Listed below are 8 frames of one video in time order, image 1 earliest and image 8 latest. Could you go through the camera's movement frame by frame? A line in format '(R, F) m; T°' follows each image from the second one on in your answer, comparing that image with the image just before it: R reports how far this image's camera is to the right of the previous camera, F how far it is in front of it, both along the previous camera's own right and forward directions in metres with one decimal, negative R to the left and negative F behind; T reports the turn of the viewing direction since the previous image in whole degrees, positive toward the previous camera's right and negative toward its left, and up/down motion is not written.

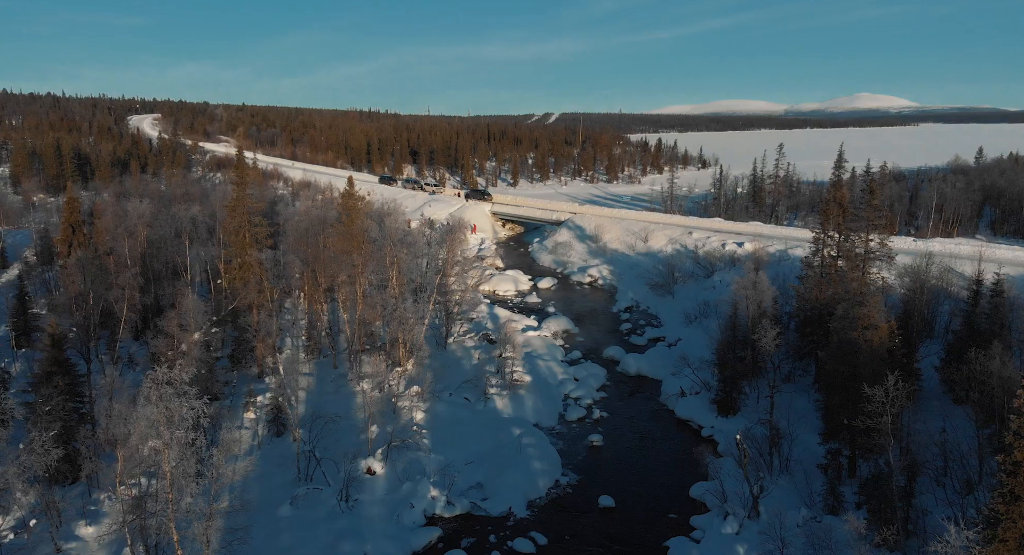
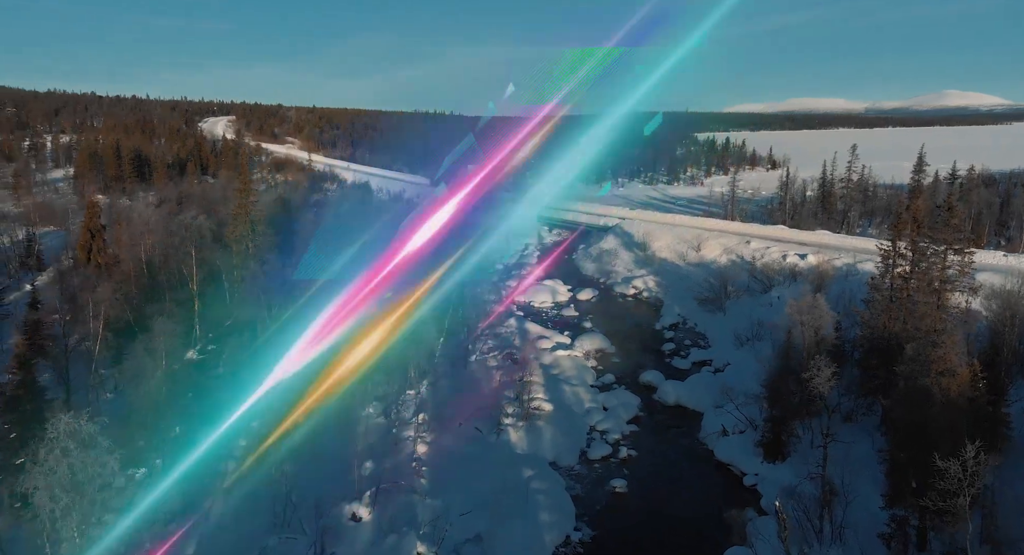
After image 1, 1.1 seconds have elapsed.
(+1.0, +1.6) m; -5°
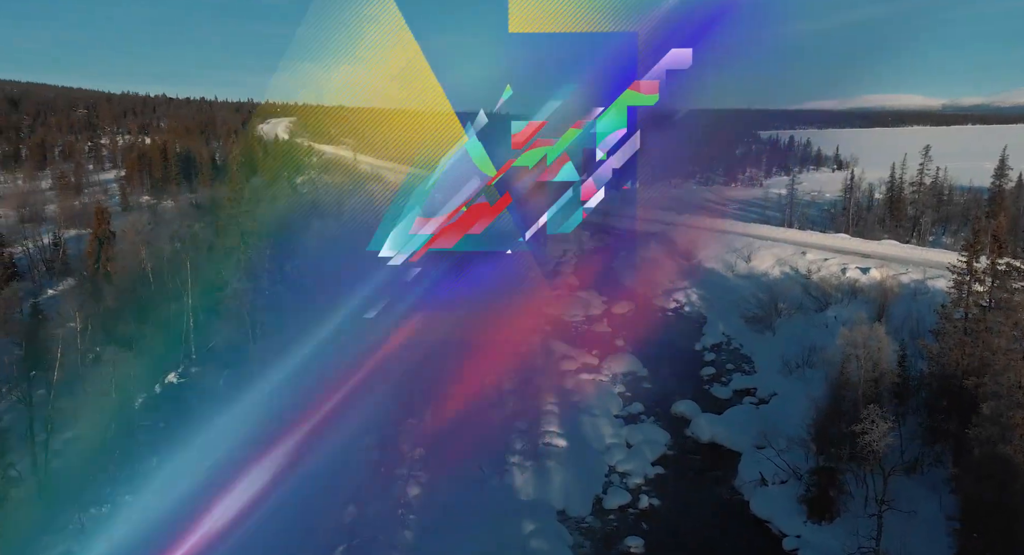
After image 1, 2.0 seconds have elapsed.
(+1.0, +1.6) m; -5°
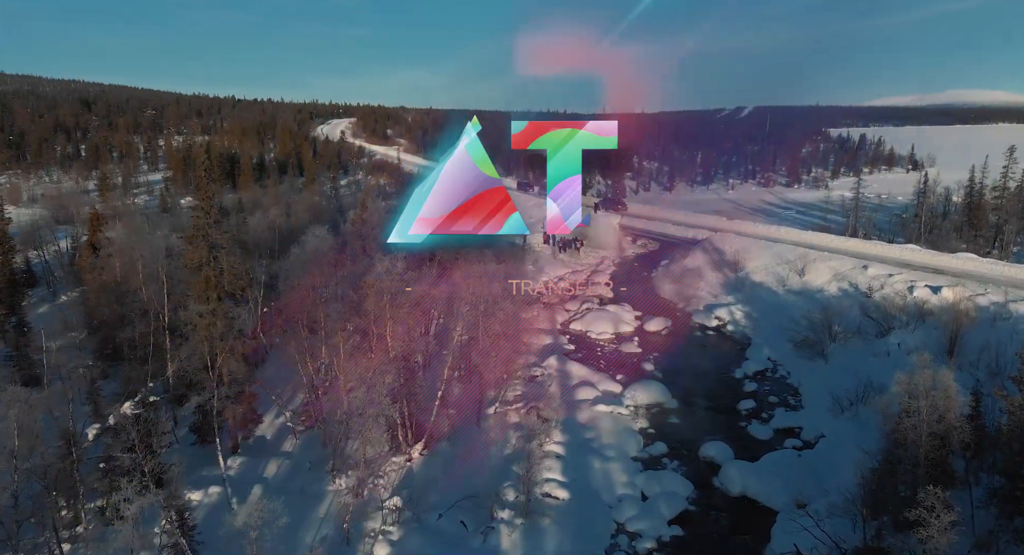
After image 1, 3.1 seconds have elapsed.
(+1.2, +1.9) m; -5°
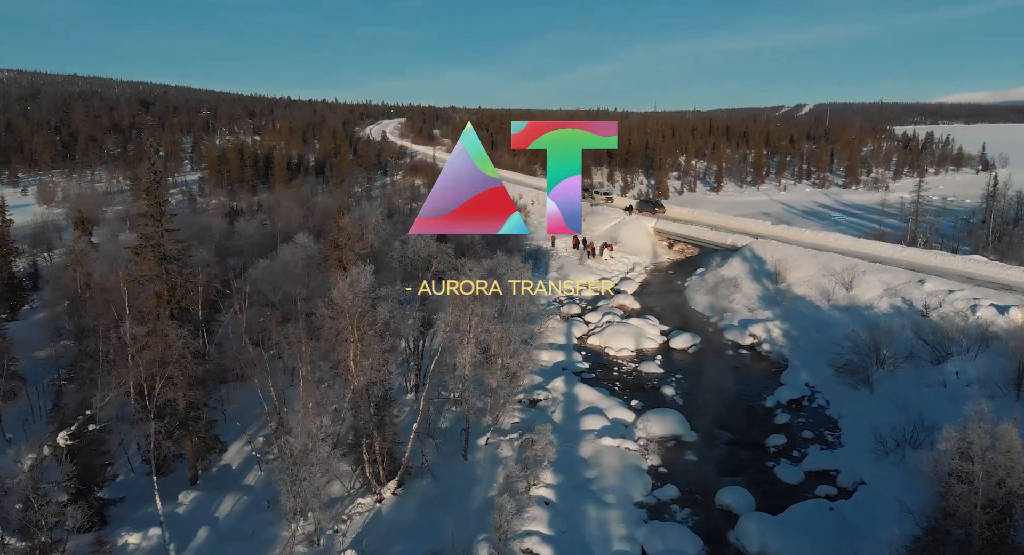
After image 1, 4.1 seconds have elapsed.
(+1.3, +1.7) m; -4°
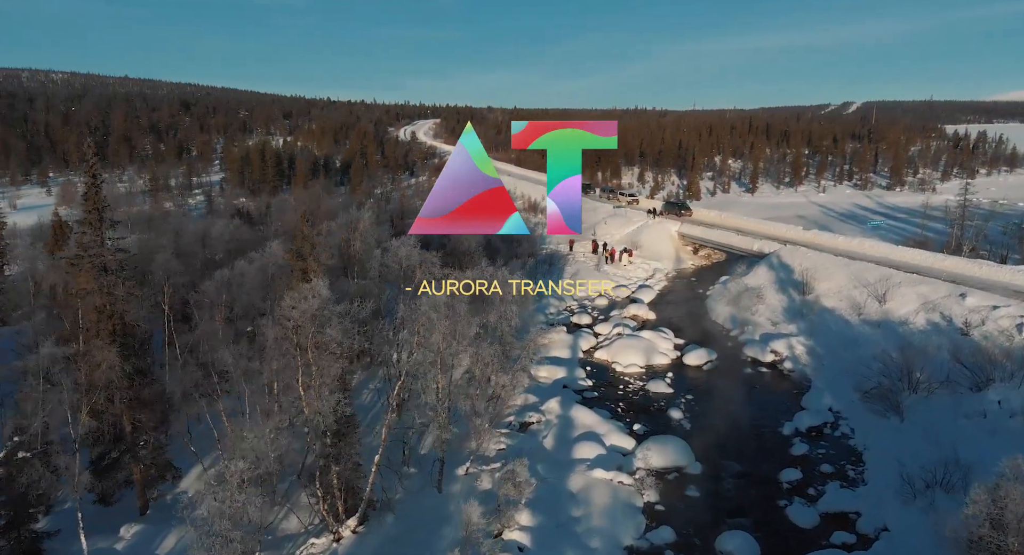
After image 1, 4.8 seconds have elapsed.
(+1.2, +1.3) m; -3°
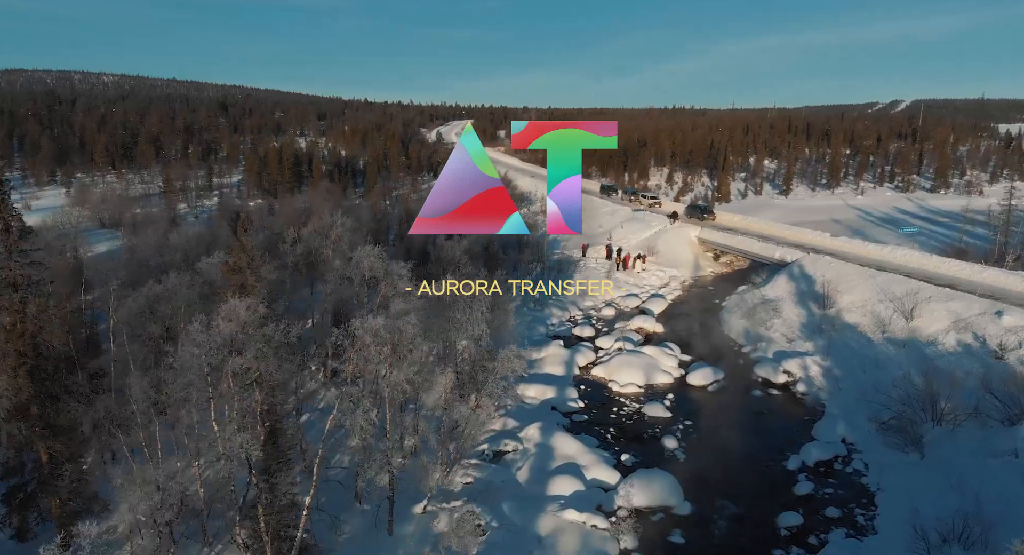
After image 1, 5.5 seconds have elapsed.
(+1.5, +1.3) m; -3°
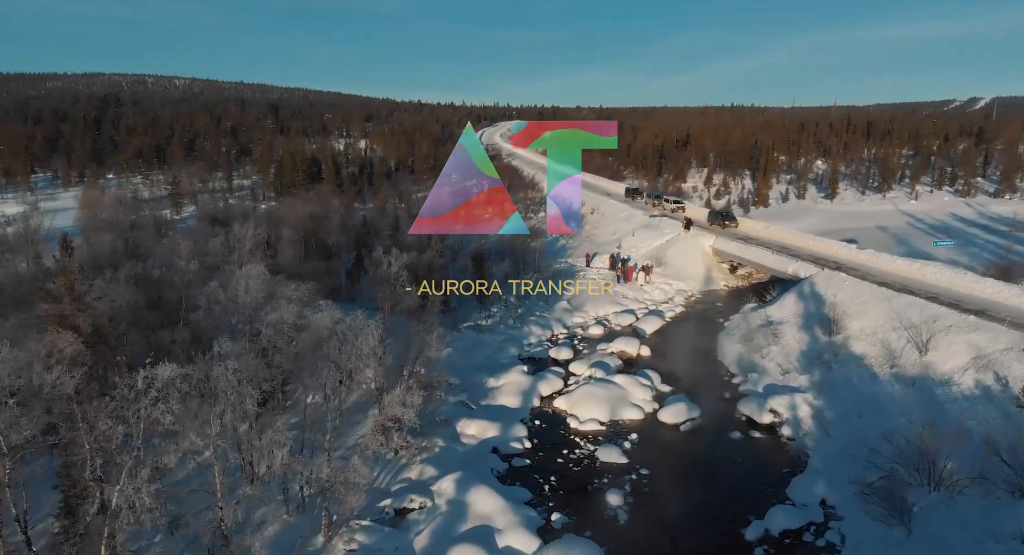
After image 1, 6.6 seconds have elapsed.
(+3.2, +2.1) m; -4°
